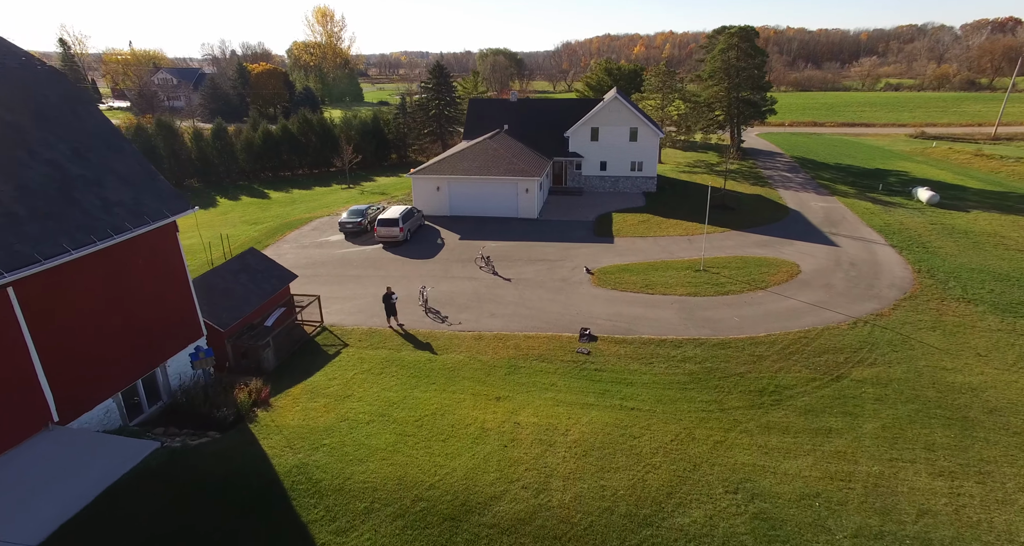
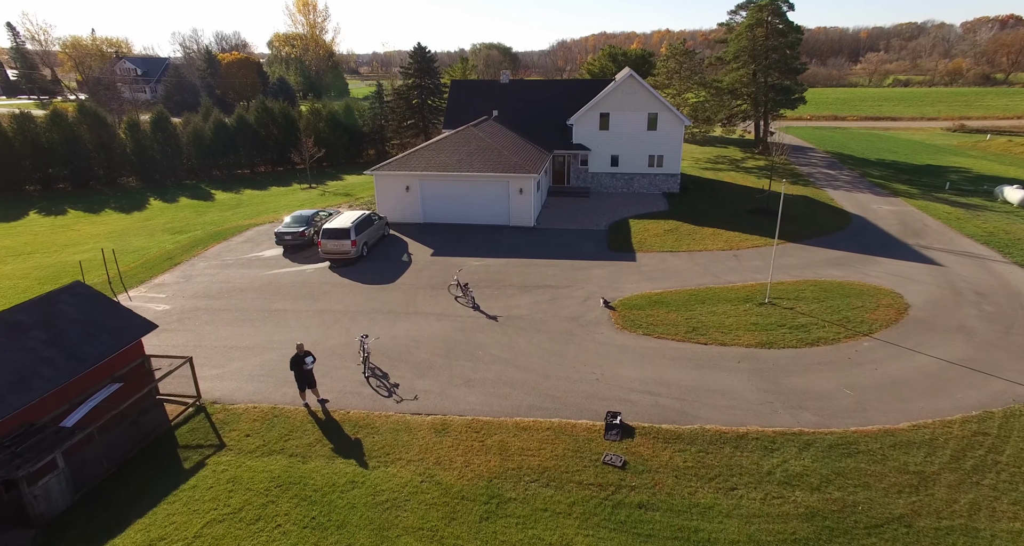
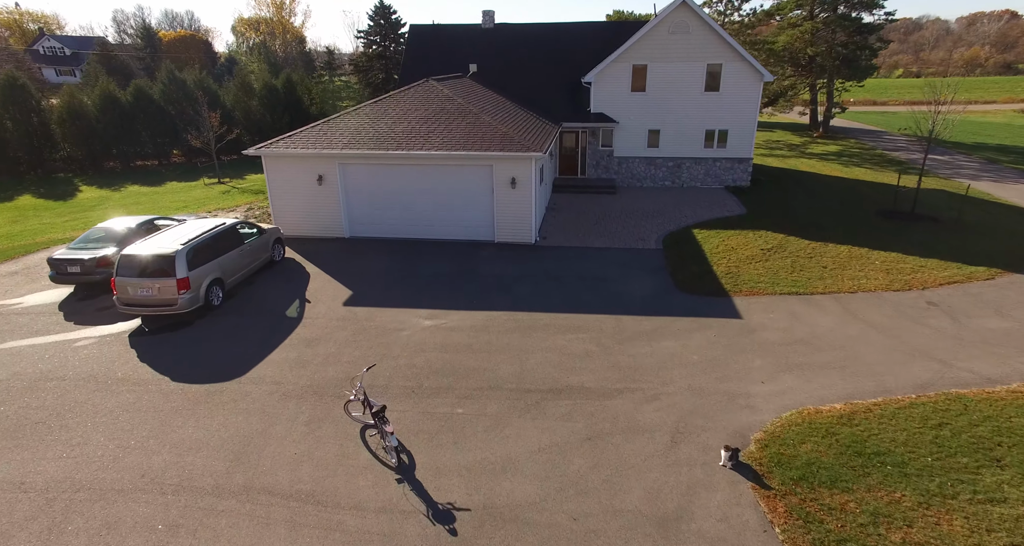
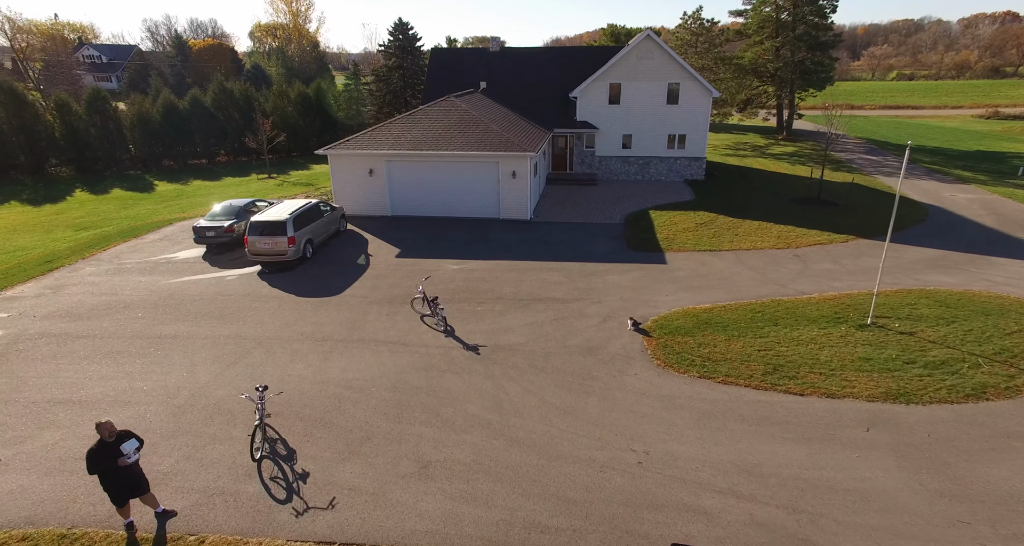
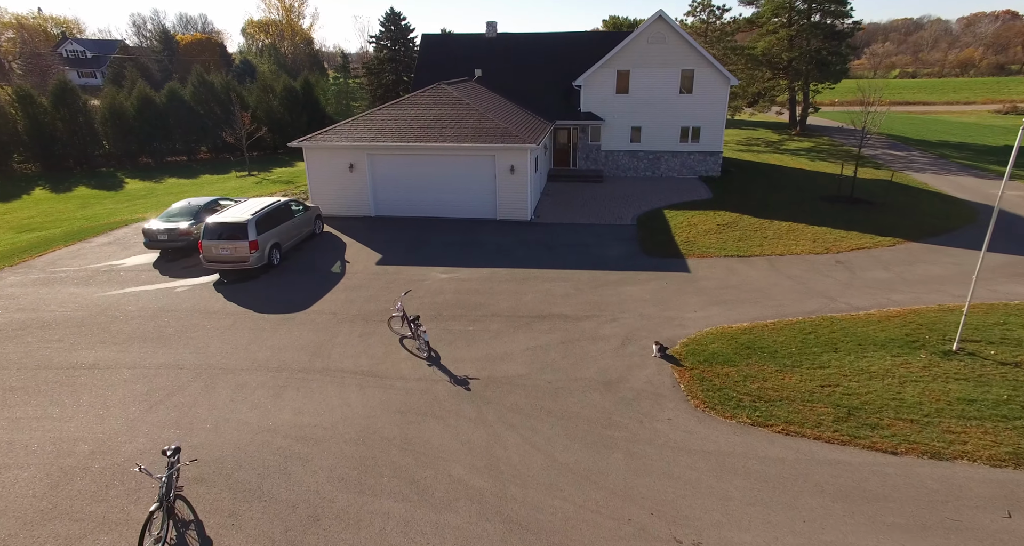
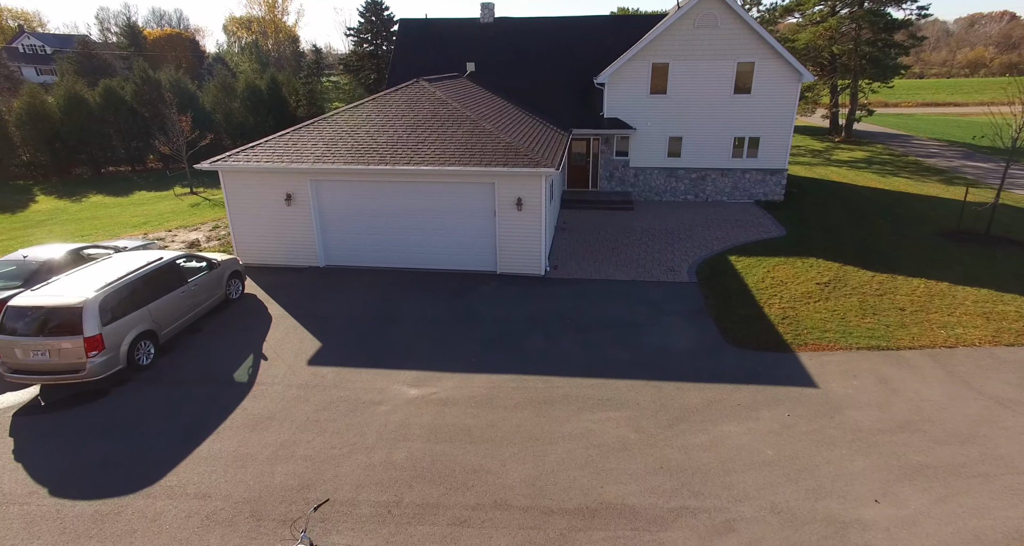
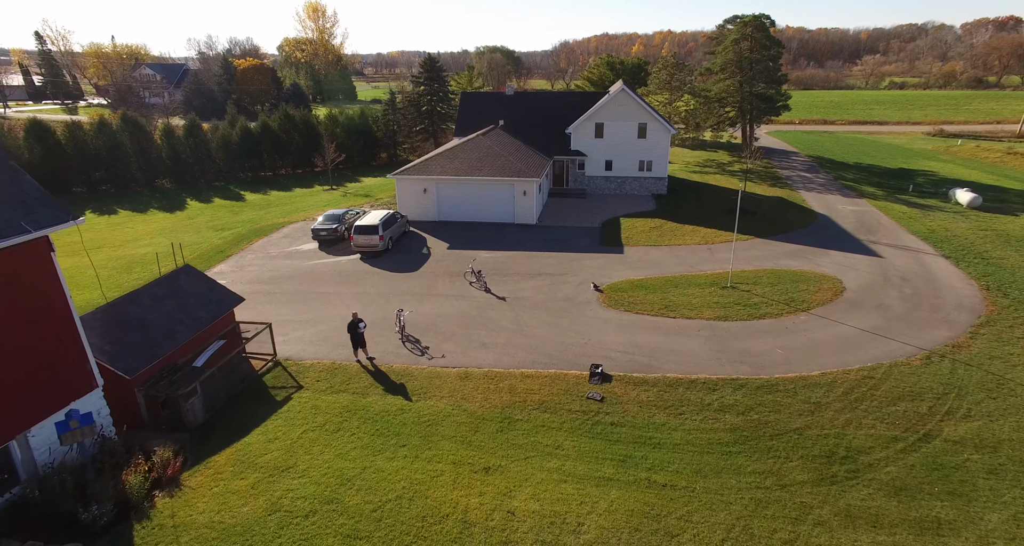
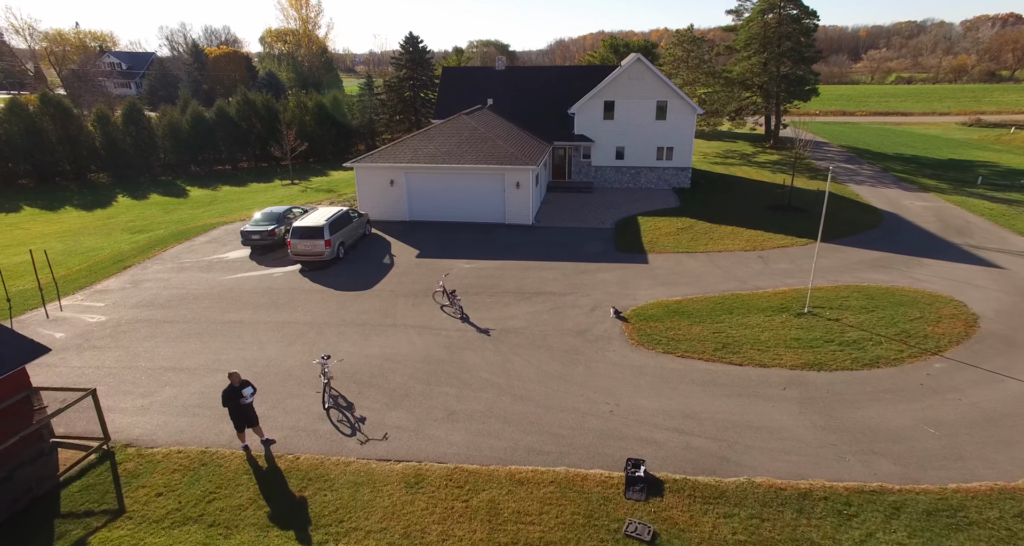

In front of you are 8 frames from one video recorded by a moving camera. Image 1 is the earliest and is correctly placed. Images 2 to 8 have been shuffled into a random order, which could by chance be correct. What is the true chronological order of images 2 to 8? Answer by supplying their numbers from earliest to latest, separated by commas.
7, 2, 8, 4, 5, 3, 6
